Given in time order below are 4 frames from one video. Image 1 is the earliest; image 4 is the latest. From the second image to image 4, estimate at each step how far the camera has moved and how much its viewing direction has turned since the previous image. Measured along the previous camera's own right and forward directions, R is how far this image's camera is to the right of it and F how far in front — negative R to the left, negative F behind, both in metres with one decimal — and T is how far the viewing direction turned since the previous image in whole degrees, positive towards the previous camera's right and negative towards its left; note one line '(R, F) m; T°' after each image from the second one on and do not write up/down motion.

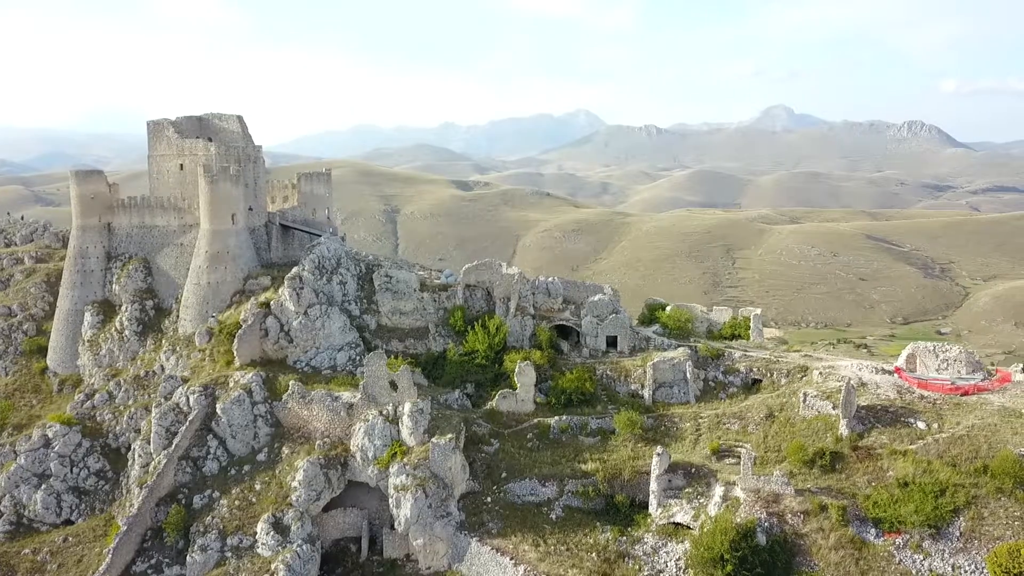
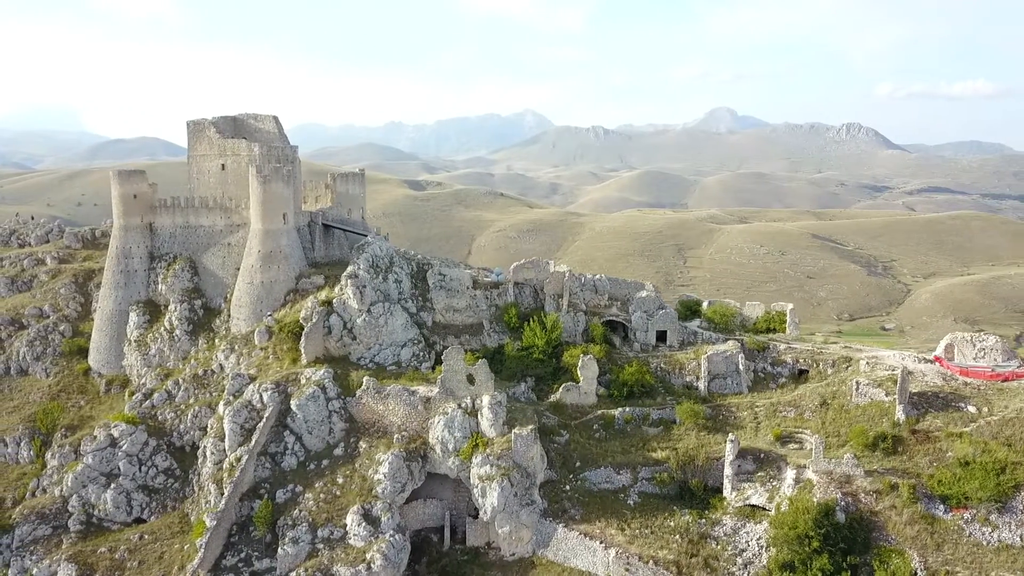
(-3.9, -0.8) m; +3°
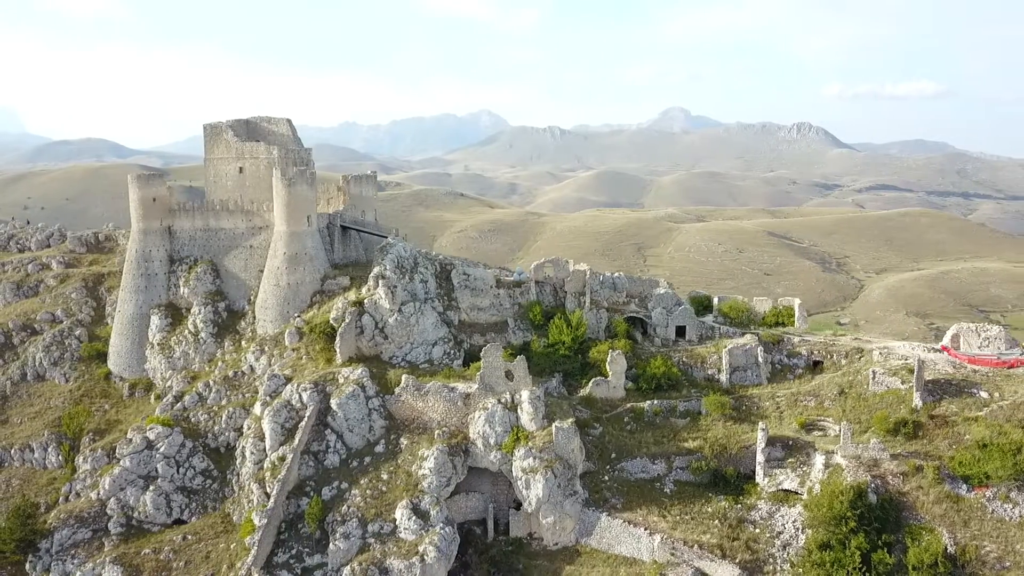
(-2.4, -0.7) m; +2°
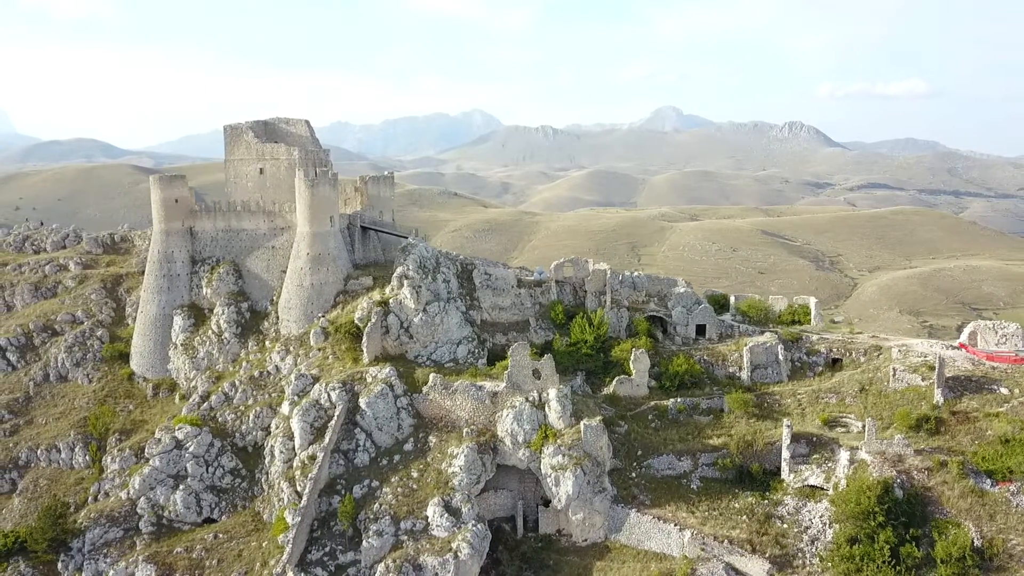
(-1.2, -0.3) m; 0°
